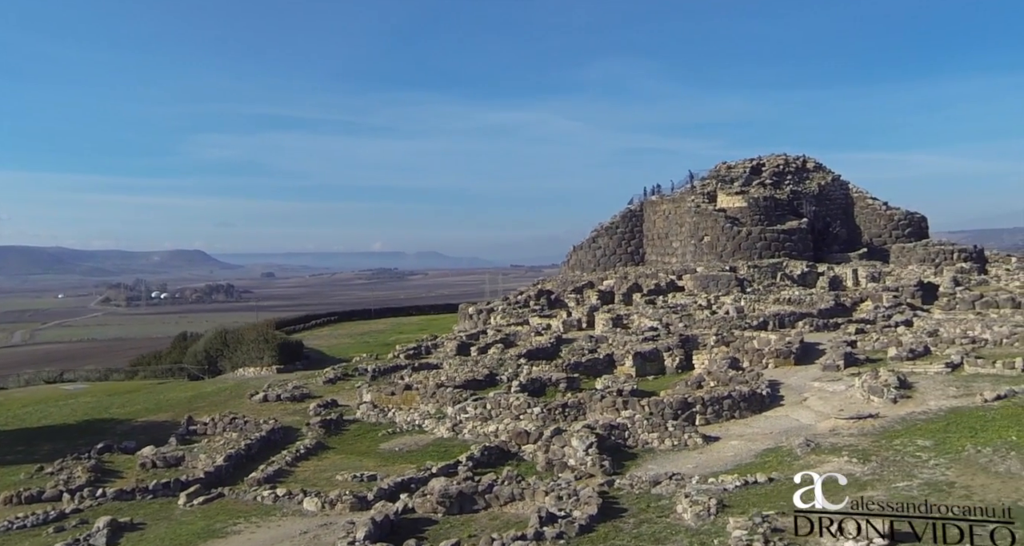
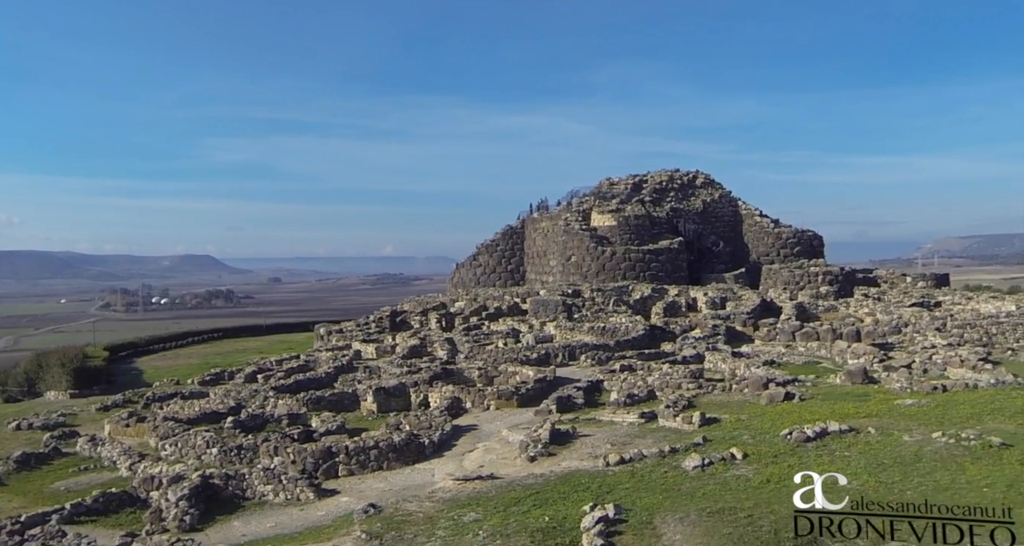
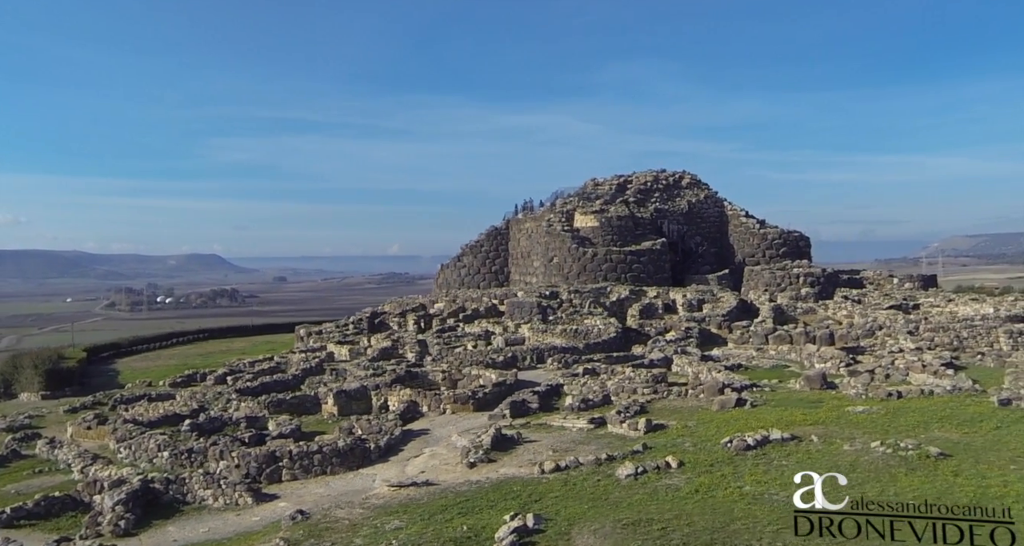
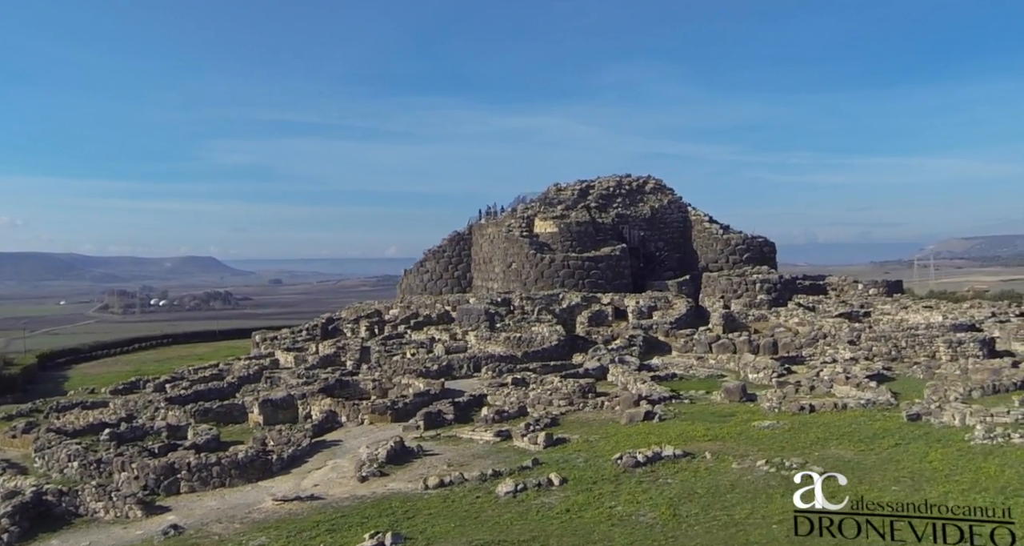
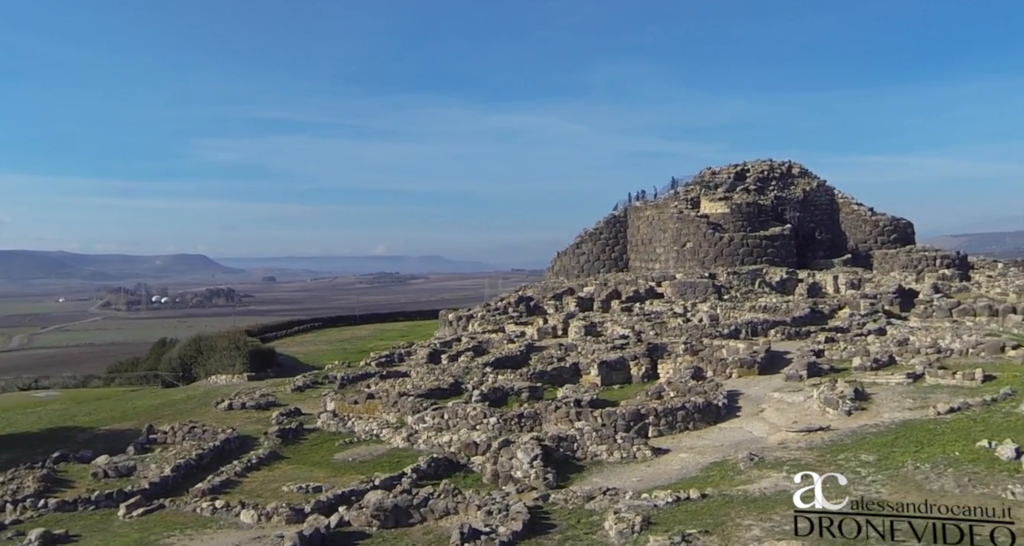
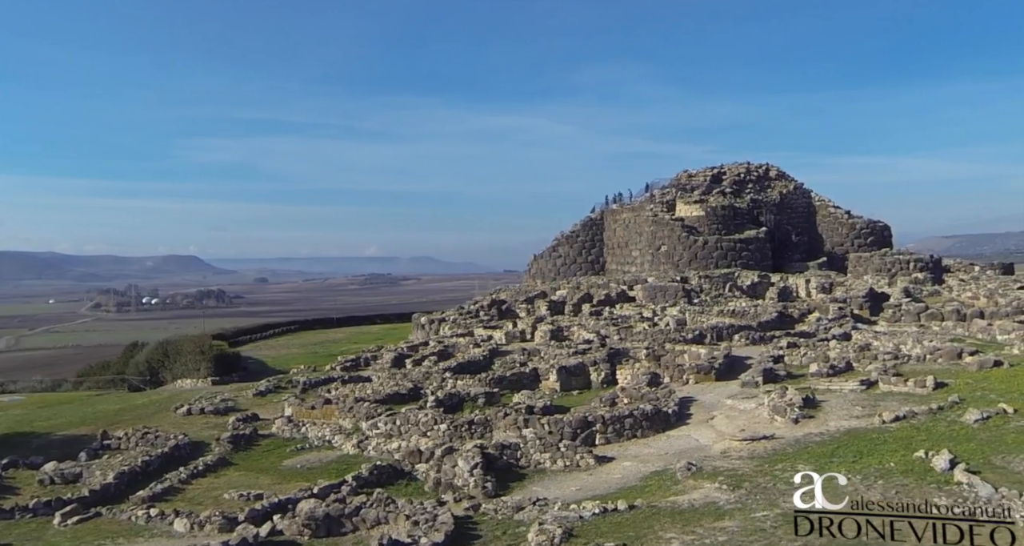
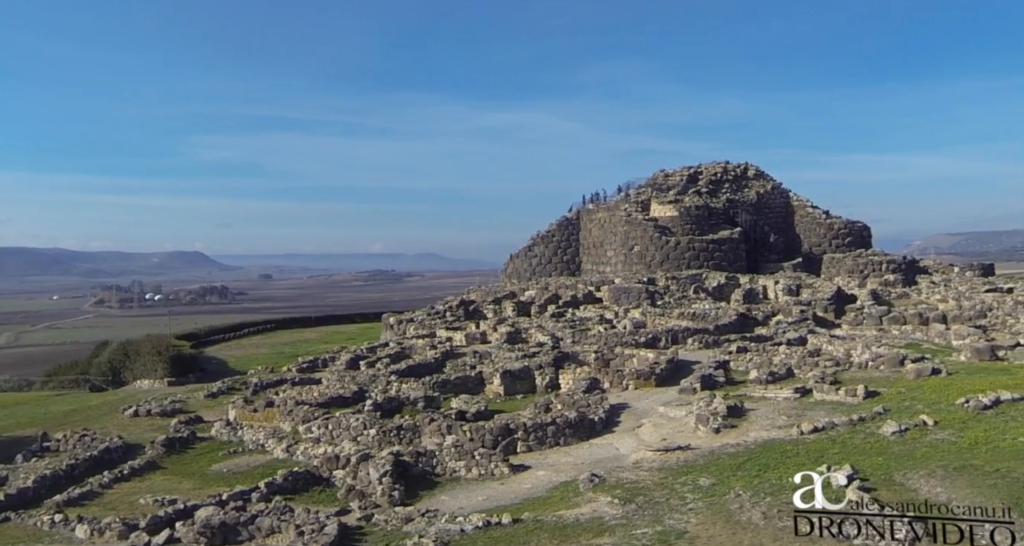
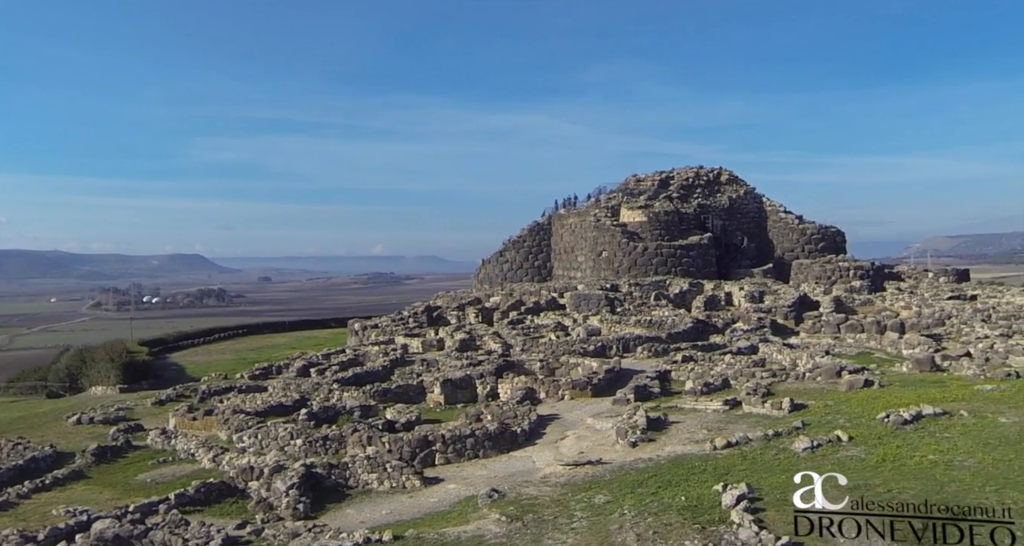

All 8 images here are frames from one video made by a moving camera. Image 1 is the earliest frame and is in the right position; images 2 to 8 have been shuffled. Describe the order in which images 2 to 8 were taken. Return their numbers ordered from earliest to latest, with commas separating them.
5, 6, 7, 8, 2, 3, 4
